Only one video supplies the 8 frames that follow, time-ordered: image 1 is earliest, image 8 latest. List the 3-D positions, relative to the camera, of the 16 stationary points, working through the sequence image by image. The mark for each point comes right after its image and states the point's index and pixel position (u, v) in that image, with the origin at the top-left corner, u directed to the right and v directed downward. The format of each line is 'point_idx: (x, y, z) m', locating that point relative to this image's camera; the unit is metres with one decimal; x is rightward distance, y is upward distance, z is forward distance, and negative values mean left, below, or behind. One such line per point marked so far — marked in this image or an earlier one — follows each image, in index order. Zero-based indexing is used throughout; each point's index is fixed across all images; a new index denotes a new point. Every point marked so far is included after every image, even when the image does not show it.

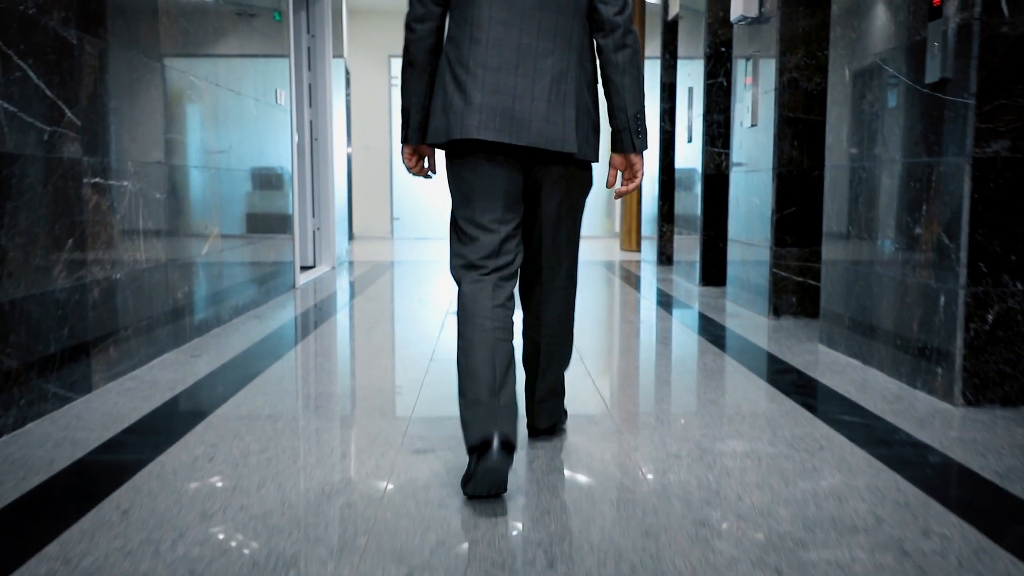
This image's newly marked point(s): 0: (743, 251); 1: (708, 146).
0: (+2.2, +0.4, +5.2) m
1: (+2.2, +1.6, +6.3) m
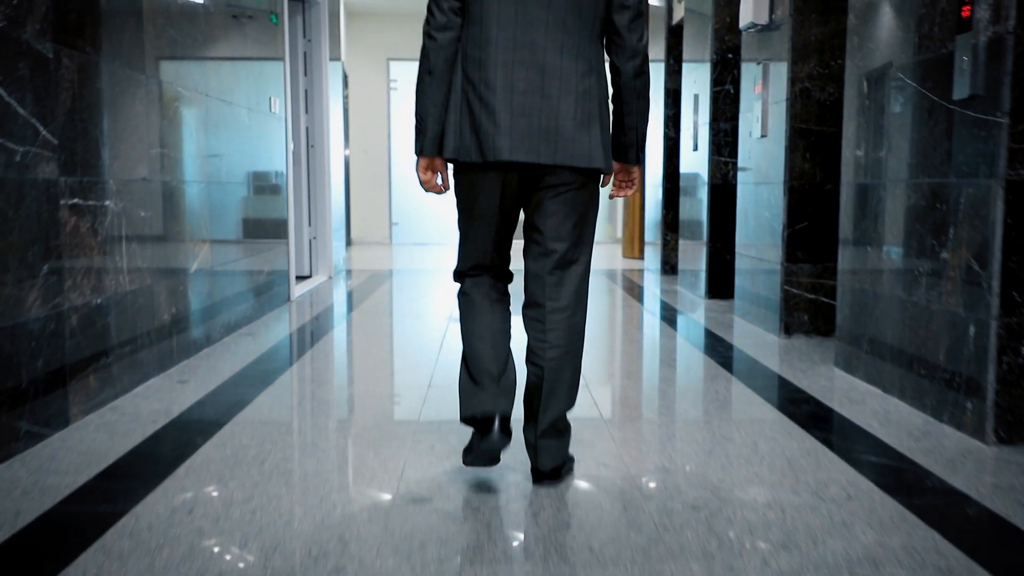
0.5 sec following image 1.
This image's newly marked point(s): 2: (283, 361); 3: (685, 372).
0: (+2.2, +0.2, +5.1) m
1: (+2.2, +1.5, +6.1) m
2: (-1.7, -0.6, +4.2) m
3: (+1.2, -0.6, +3.9) m
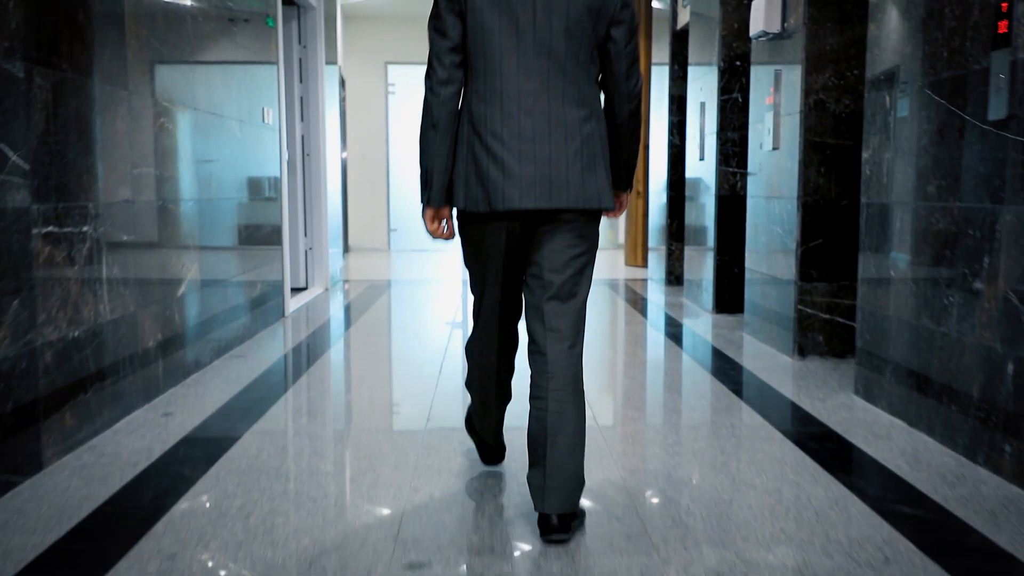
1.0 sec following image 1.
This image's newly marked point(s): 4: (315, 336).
0: (+2.2, +0.1, +4.9) m
1: (+2.3, +1.3, +5.9) m
2: (-1.7, -0.7, +4.0) m
3: (+1.2, -0.7, +3.7) m
4: (-2.0, -0.5, +5.7) m
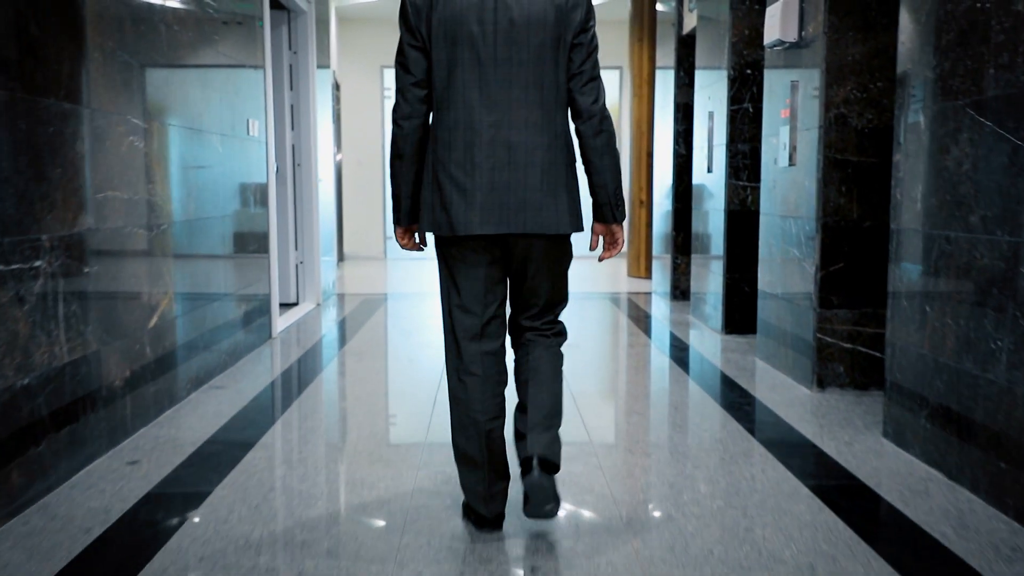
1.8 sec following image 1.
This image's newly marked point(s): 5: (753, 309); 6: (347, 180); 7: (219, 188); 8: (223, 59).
0: (+2.2, -0.1, +4.6) m
1: (+2.2, +1.1, +5.6) m
2: (-1.7, -0.9, +3.7) m
3: (+1.2, -0.9, +3.4) m
4: (-2.0, -0.7, +5.5) m
5: (+2.5, -0.2, +5.7) m
6: (-3.8, +2.4, +12.5) m
7: (-2.6, +0.9, +4.9) m
8: (-2.6, +2.0, +4.9) m
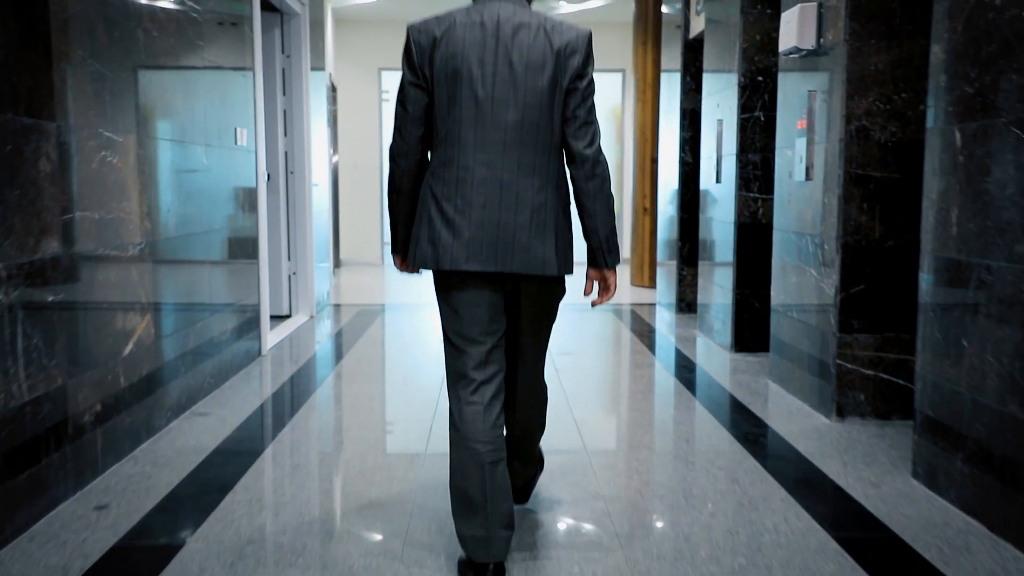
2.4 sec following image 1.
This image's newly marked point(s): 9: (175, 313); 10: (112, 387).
0: (+2.2, -0.3, +4.4) m
1: (+2.3, +1.0, +5.4) m
2: (-1.7, -1.1, +3.5) m
3: (+1.2, -1.1, +3.2) m
4: (-2.0, -0.8, +5.2) m
5: (+2.5, -0.4, +5.5) m
6: (-3.8, +2.3, +12.2) m
7: (-2.6, +0.7, +4.6) m
8: (-2.6, +1.9, +4.6) m
9: (-2.5, -0.2, +4.1) m
10: (-2.4, -0.6, +3.3) m
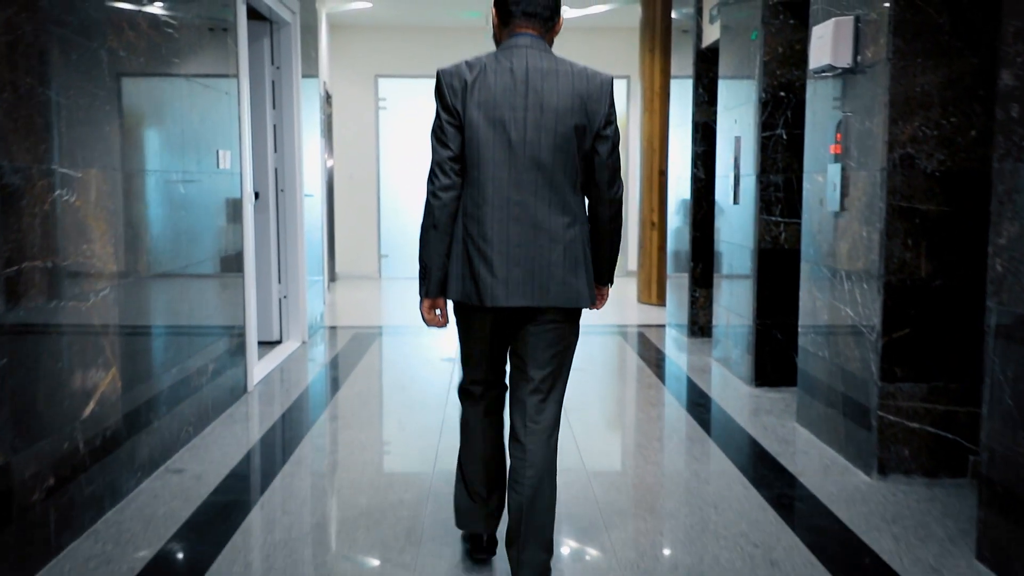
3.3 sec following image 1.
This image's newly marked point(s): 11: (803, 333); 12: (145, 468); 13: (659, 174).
0: (+2.3, -0.6, +4.0) m
1: (+2.3, +0.7, +5.0) m
2: (-1.7, -1.4, +3.1) m
3: (+1.3, -1.4, +2.8) m
4: (-2.0, -1.1, +4.8) m
5: (+2.5, -0.7, +5.1) m
6: (-3.7, +2.0, +11.9) m
7: (-2.6, +0.5, +4.3) m
8: (-2.5, +1.6, +4.3) m
9: (-2.5, -0.5, +3.7) m
10: (-2.4, -0.9, +2.9) m
11: (+2.3, -0.4, +4.3) m
12: (-2.4, -1.2, +3.6) m
13: (+2.3, +1.8, +8.7) m
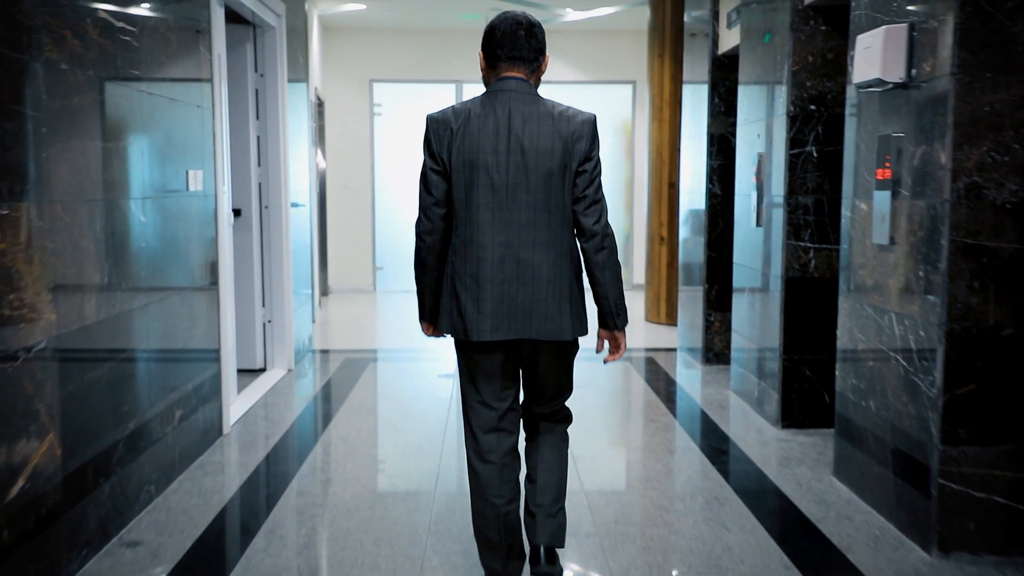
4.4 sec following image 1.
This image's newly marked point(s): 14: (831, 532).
0: (+2.3, -0.8, +3.5) m
1: (+2.3, +0.4, +4.6) m
2: (-1.7, -1.6, +2.6) m
3: (+1.3, -1.7, +2.4) m
4: (-2.0, -1.4, +4.4) m
5: (+2.6, -0.9, +4.7) m
6: (-3.7, +1.7, +11.4) m
7: (-2.5, +0.2, +3.8) m
8: (-2.5, +1.3, +3.8) m
9: (-2.4, -0.7, +3.2) m
10: (-2.3, -1.1, +2.4) m
11: (+2.3, -0.6, +3.8) m
12: (-2.4, -1.4, +3.2) m
13: (+2.3, +1.5, +8.2) m
14: (+1.9, -1.5, +3.3) m
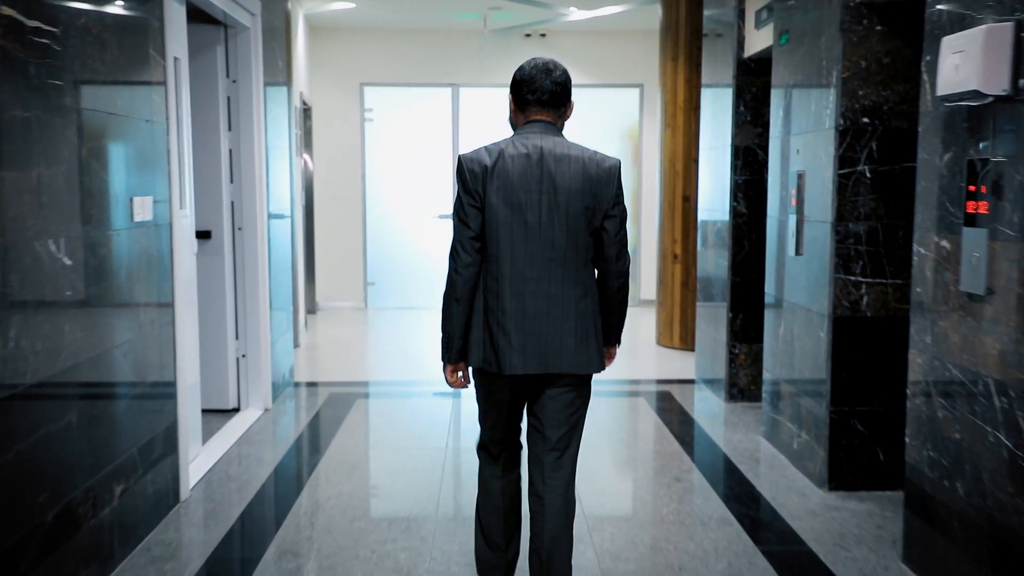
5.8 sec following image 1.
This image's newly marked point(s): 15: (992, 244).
0: (+2.3, -1.1, +2.9) m
1: (+2.4, +0.1, +4.0) m
2: (-1.6, -1.9, +2.0) m
3: (+1.4, -1.9, +1.7) m
4: (-1.9, -1.7, +3.7) m
5: (+2.6, -1.2, +4.0) m
6: (-3.7, +1.4, +10.7) m
7: (-2.5, -0.1, +3.2) m
8: (-2.5, +1.0, +3.1) m
9: (-2.4, -1.1, +2.6) m
10: (-2.3, -1.4, +1.8) m
11: (+2.3, -0.9, +3.2) m
12: (-2.3, -1.7, +2.5) m
13: (+2.3, +1.2, +7.6) m
14: (+2.0, -1.8, +2.7) m
15: (+2.3, +0.2, +2.6) m
